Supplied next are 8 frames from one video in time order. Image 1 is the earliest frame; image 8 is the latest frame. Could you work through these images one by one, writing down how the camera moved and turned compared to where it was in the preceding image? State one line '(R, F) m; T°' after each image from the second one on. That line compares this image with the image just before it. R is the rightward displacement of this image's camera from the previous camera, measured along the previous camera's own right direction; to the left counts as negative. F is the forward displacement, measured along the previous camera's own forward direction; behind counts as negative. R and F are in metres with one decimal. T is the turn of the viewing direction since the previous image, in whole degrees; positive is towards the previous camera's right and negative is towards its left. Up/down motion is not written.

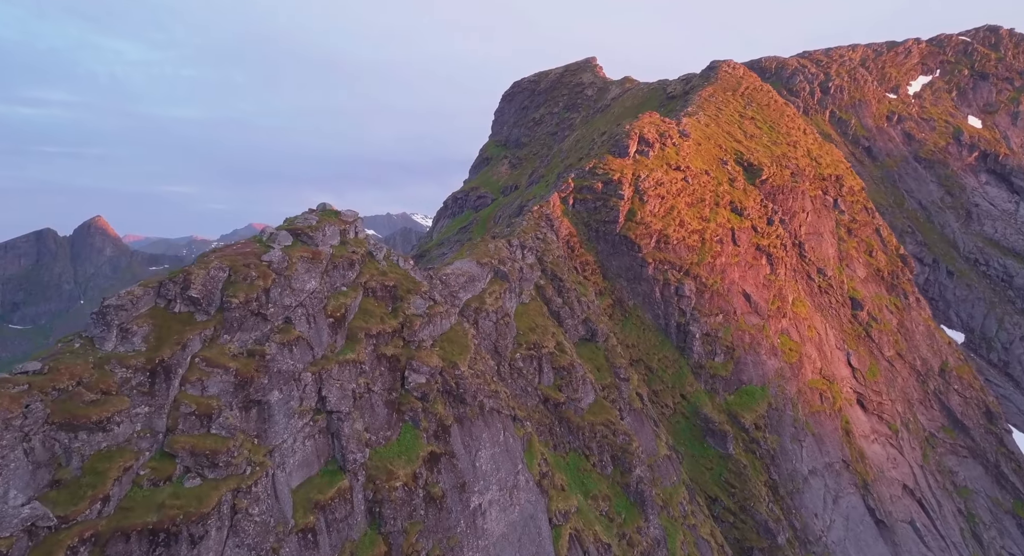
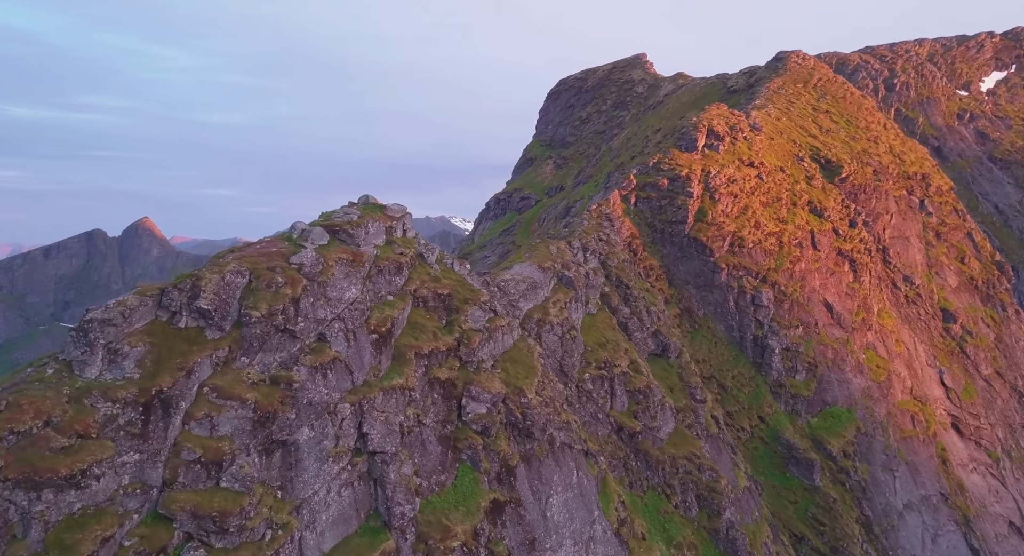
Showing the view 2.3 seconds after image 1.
(-2.0, +6.7) m; -3°
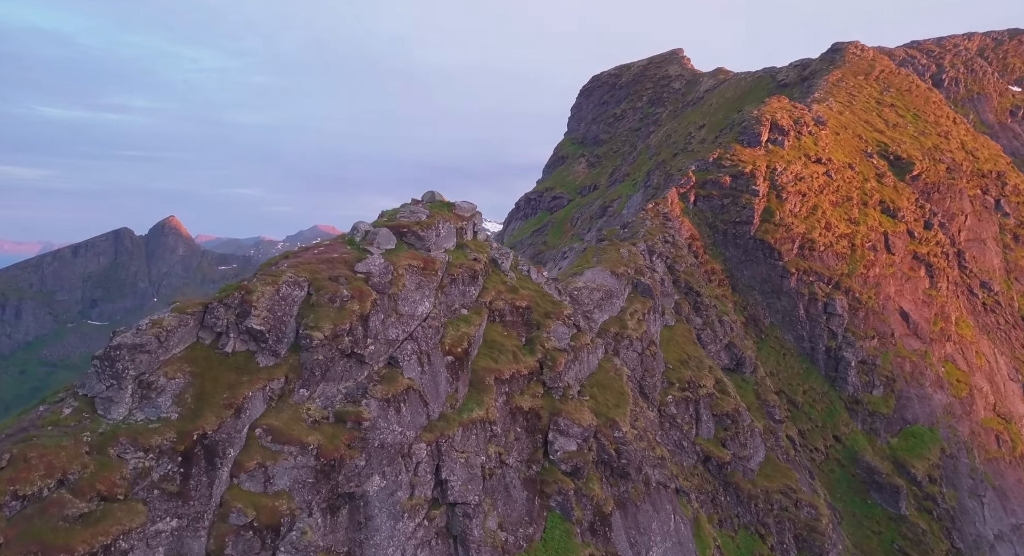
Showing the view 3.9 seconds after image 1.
(-2.9, +4.7) m; -2°
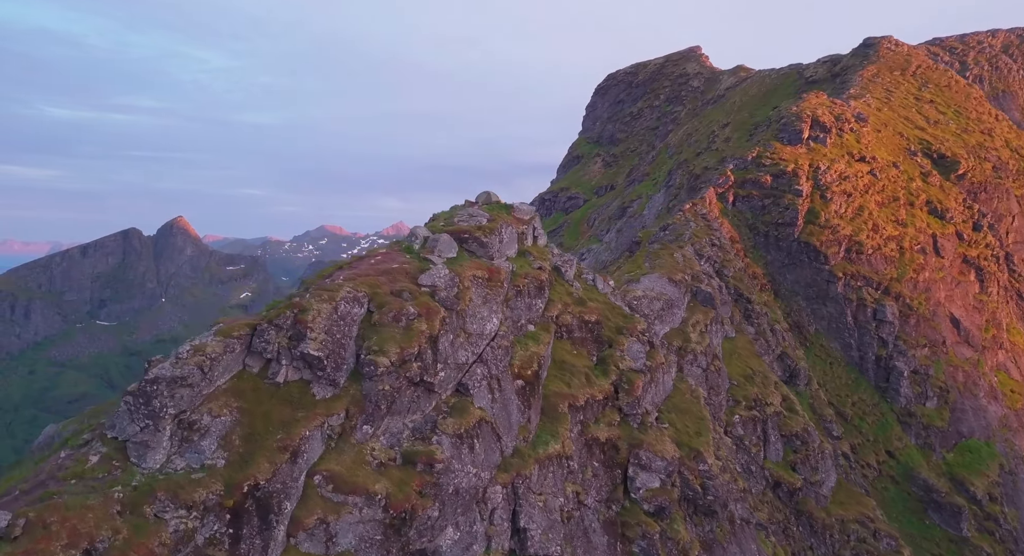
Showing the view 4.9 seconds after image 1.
(-2.2, +3.0) m; -1°
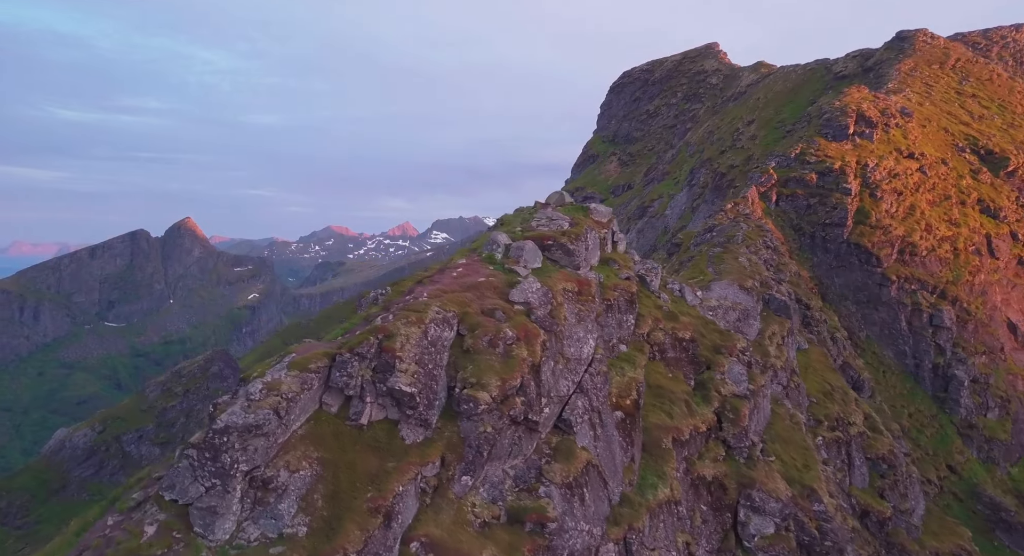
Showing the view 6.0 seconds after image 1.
(-2.4, +3.0) m; 0°
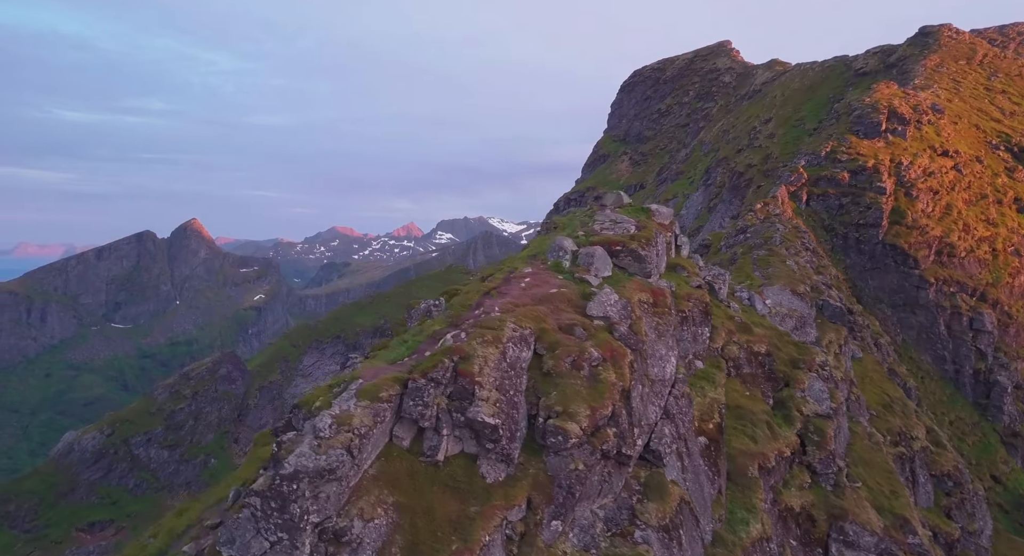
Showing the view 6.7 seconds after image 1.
(-1.5, +1.8) m; 0°
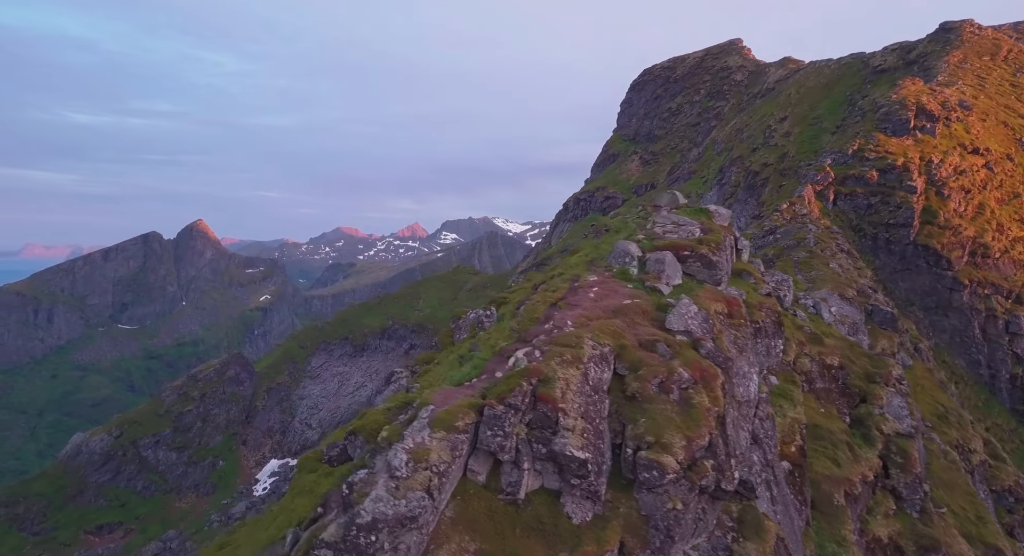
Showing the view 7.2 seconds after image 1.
(-1.3, +1.4) m; 0°
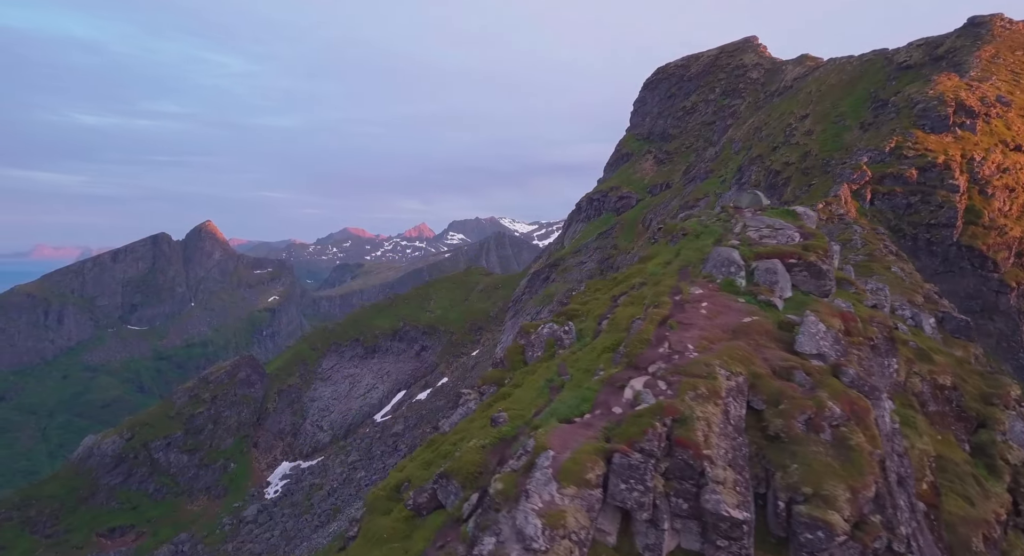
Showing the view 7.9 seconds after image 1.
(-1.6, +1.8) m; -1°
